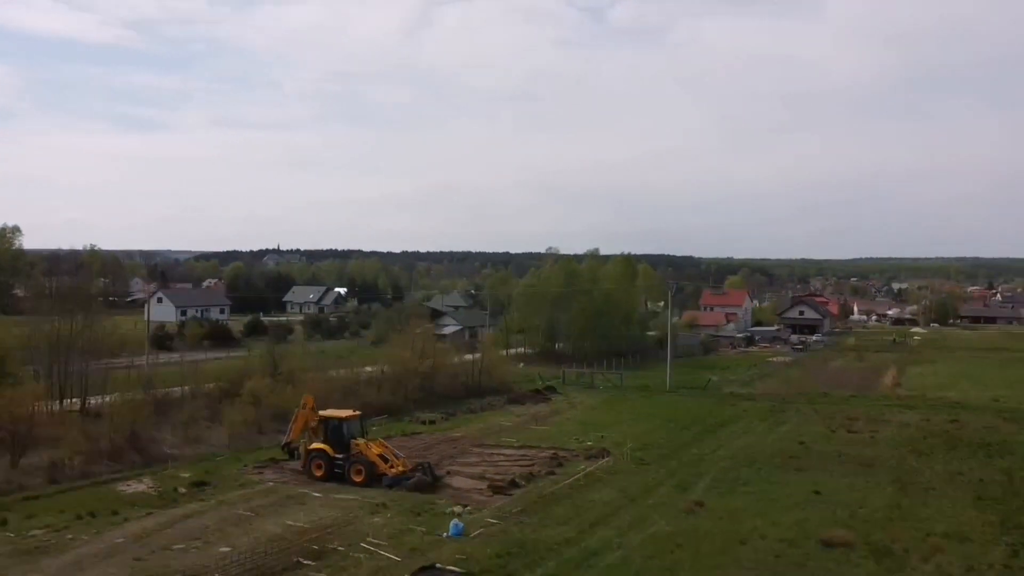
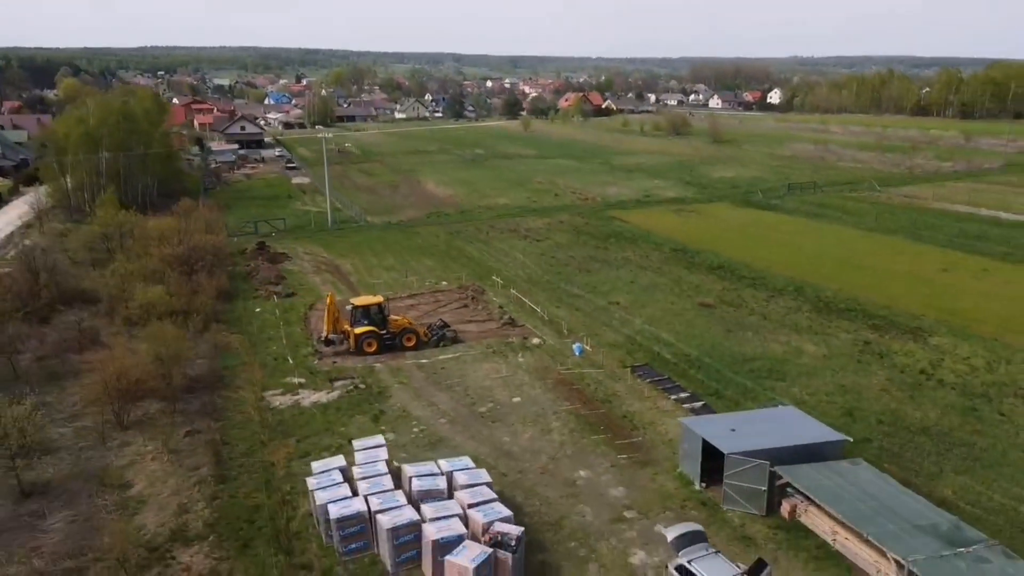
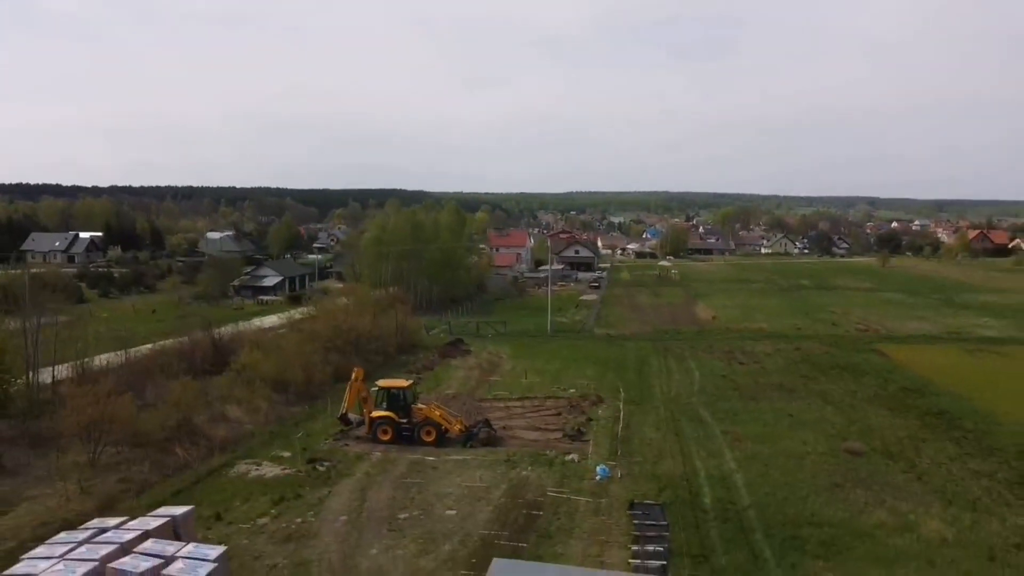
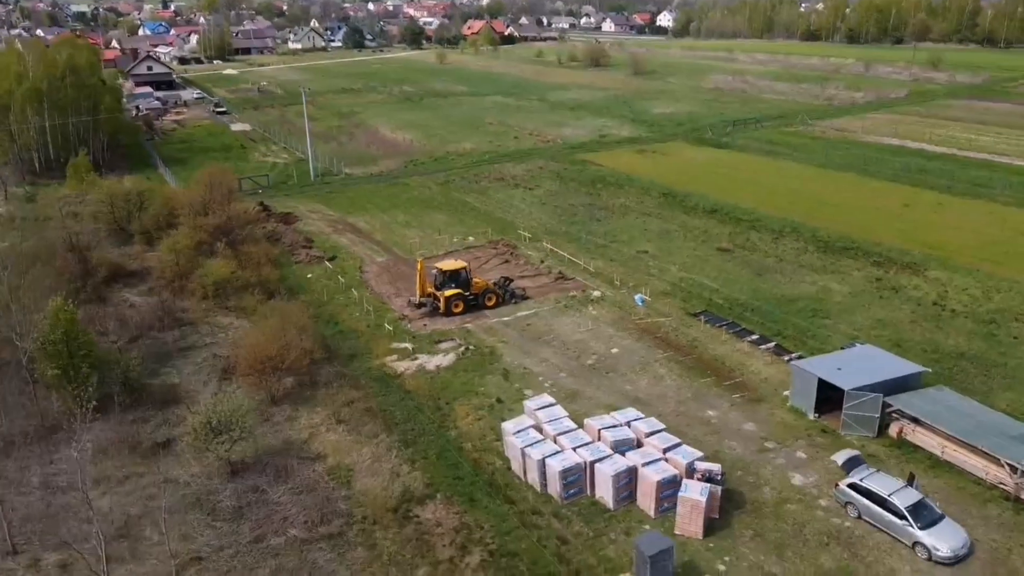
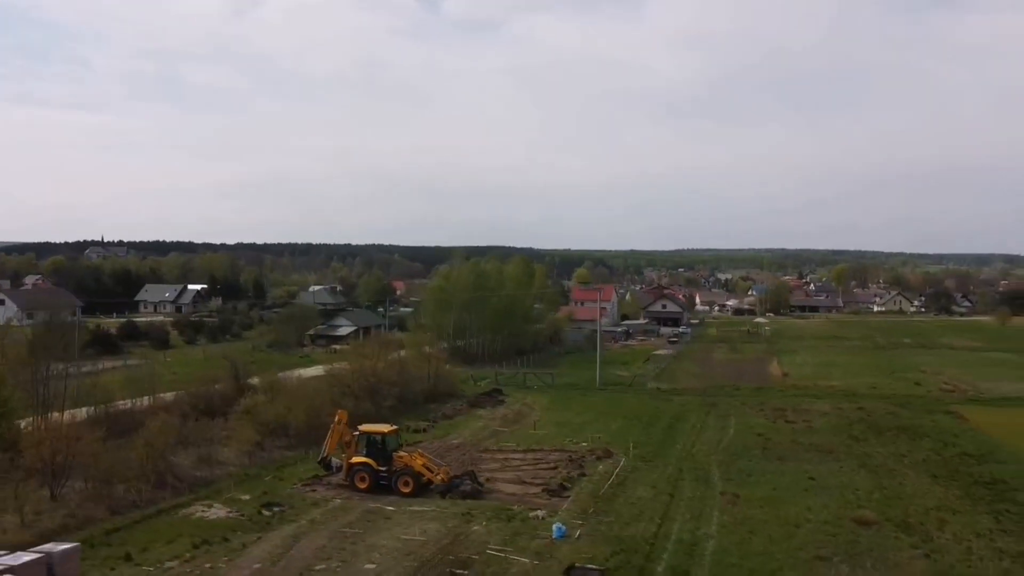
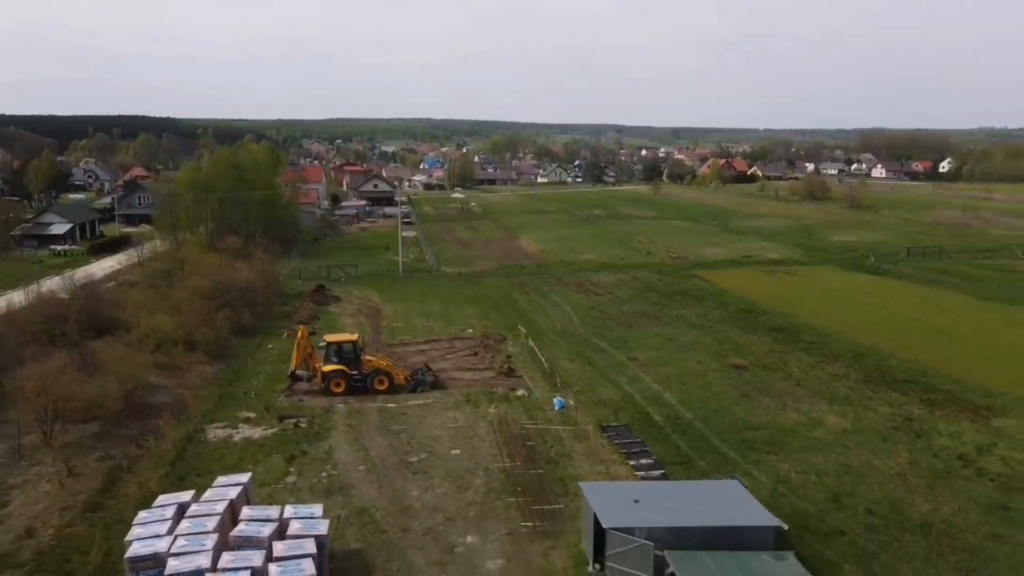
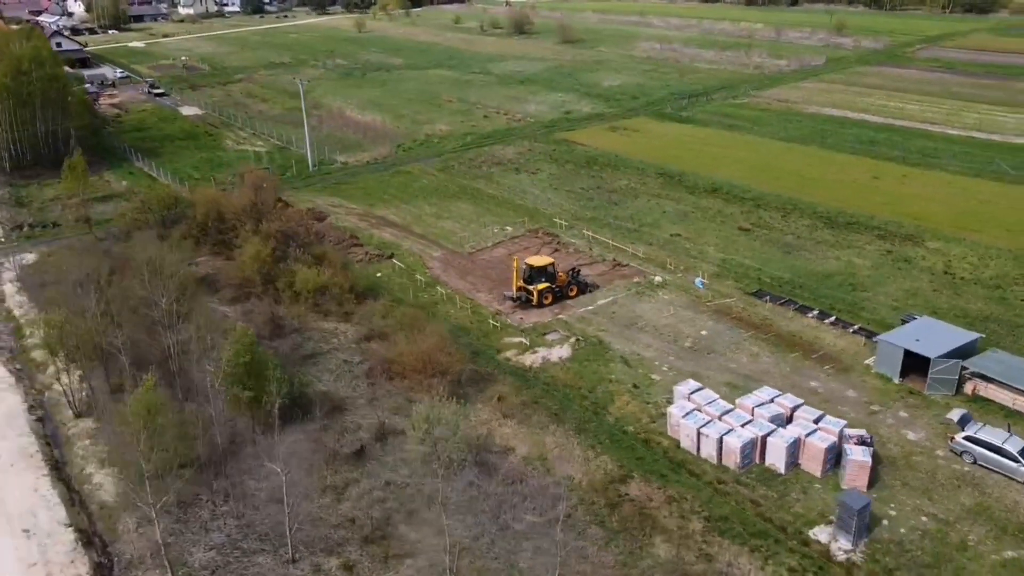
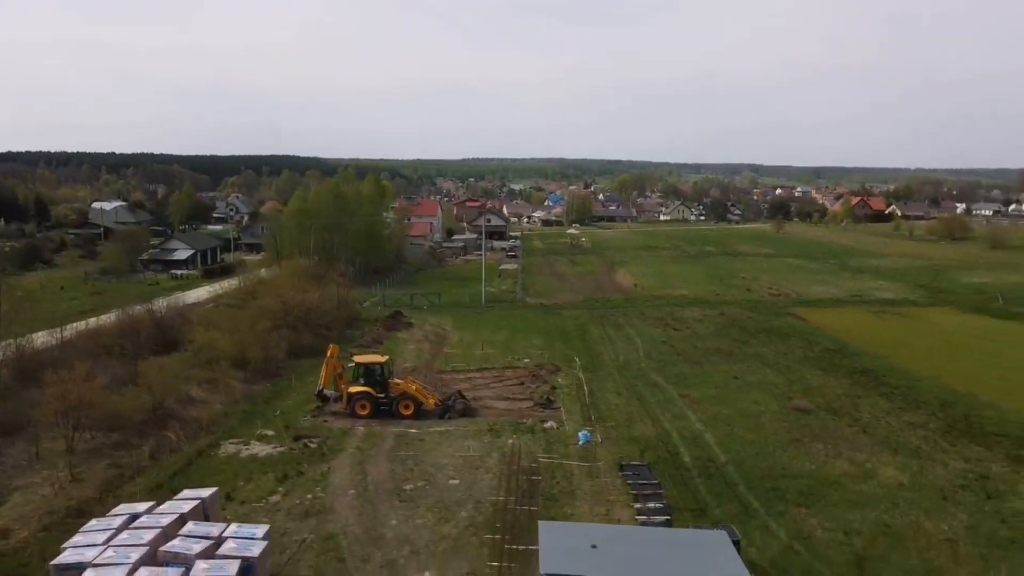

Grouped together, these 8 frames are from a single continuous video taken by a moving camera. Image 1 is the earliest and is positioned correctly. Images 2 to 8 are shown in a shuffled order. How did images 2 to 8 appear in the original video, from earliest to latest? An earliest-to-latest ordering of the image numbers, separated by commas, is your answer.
5, 3, 8, 6, 2, 4, 7
